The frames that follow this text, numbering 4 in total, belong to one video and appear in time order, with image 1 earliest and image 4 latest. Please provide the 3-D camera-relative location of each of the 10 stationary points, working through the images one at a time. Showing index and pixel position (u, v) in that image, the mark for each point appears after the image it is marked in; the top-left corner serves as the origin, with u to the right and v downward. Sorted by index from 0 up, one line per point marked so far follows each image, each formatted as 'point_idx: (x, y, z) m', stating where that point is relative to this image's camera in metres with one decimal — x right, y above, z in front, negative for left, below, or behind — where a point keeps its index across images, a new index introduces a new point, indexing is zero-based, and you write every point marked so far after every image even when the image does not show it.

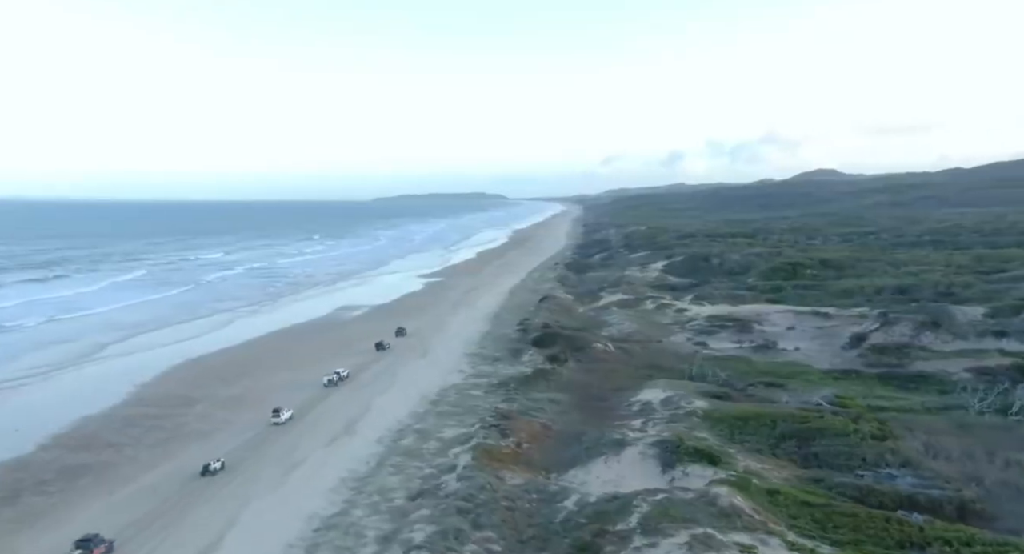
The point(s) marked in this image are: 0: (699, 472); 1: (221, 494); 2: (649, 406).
0: (+3.3, -3.4, +12.5) m
1: (-5.3, -4.0, +13.0) m
2: (+3.8, -3.6, +19.8) m
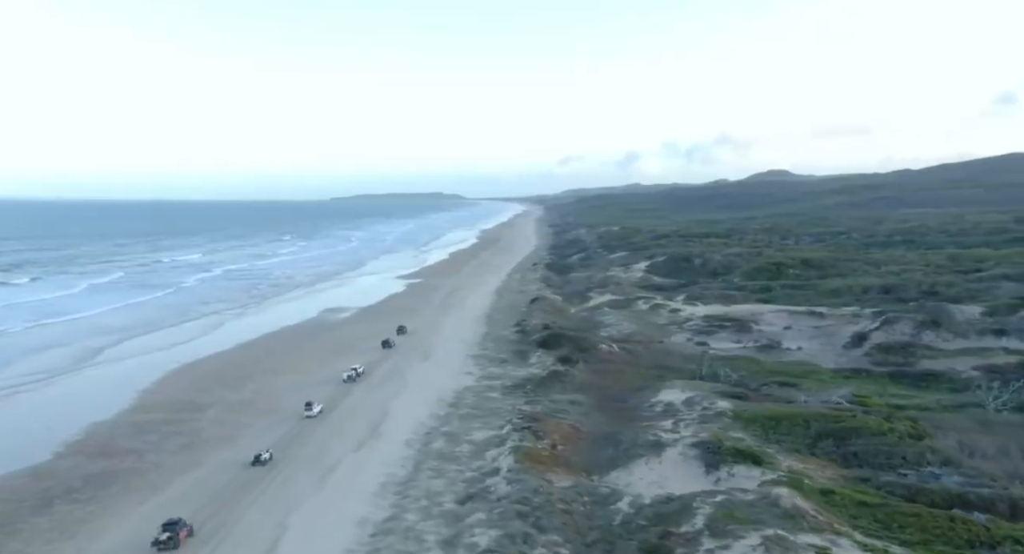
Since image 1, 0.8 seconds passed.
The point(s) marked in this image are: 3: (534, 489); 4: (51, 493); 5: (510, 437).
0: (+4.1, -3.5, +12.4) m
1: (-4.5, -4.0, +12.8) m
2: (+4.5, -3.6, +19.8) m
3: (+0.4, -3.4, +11.4) m
4: (-8.9, -4.2, +13.7) m
5: (-0.1, -3.6, +15.7) m
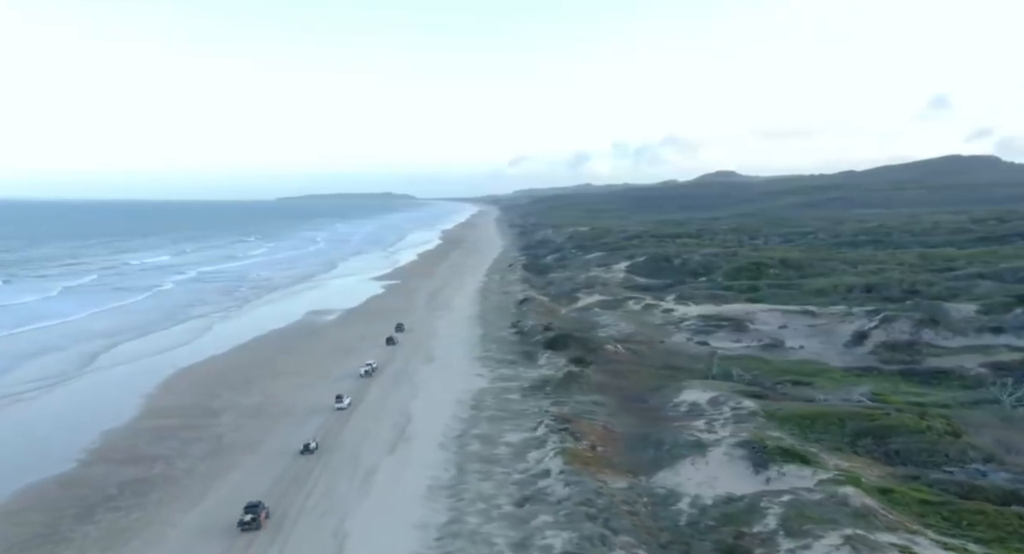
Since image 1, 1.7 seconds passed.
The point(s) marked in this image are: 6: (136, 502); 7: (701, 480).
0: (+5.0, -3.4, +12.5) m
1: (-3.5, -4.1, +12.6) m
2: (+5.2, -3.6, +19.8) m
3: (+1.3, -3.4, +11.4) m
4: (-8.0, -4.3, +13.4) m
5: (+0.8, -3.6, +15.7) m
6: (-7.1, -4.2, +13.3) m
7: (+3.5, -3.8, +13.0) m
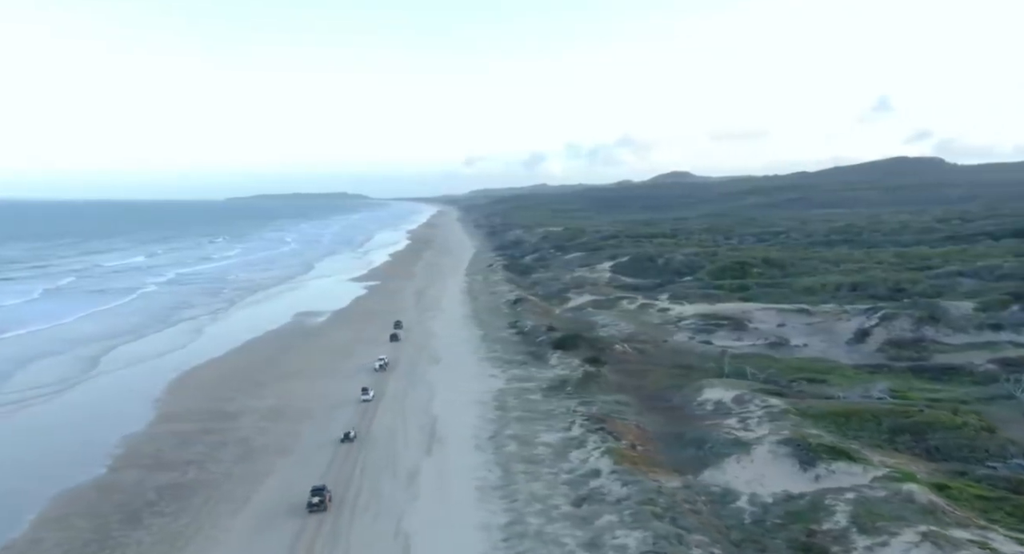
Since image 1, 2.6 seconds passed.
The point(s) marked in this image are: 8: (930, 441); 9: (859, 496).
0: (+6.0, -3.4, +12.6) m
1: (-2.6, -4.1, +12.5) m
2: (+6.0, -3.6, +19.9) m
3: (+2.3, -3.4, +11.4) m
4: (-7.1, -4.3, +13.2) m
5: (+1.6, -3.6, +15.7) m
6: (-6.2, -4.3, +13.1) m
7: (+4.4, -3.7, +13.1) m
8: (+8.6, -3.4, +14.5) m
9: (+5.1, -3.2, +10.4) m
